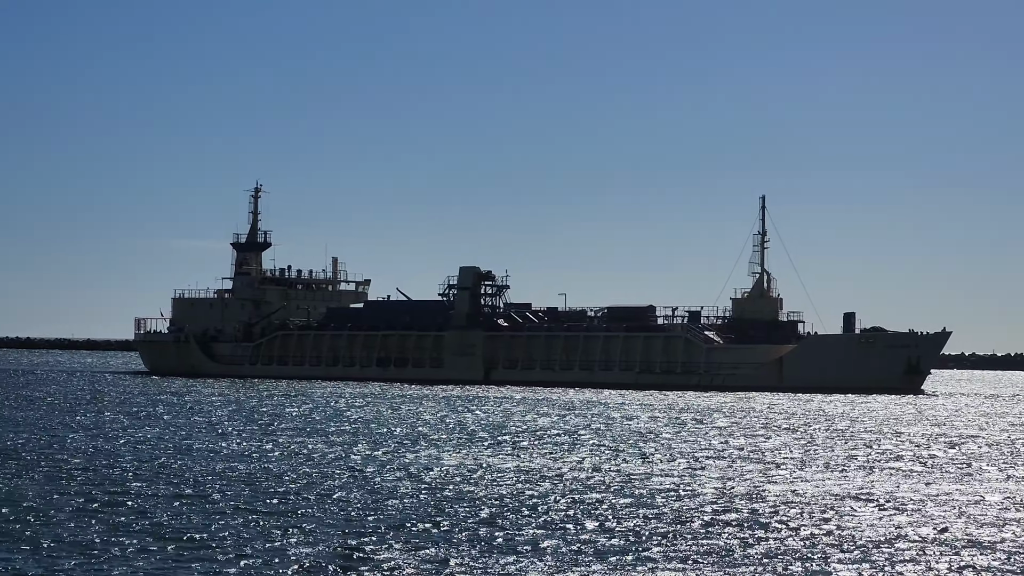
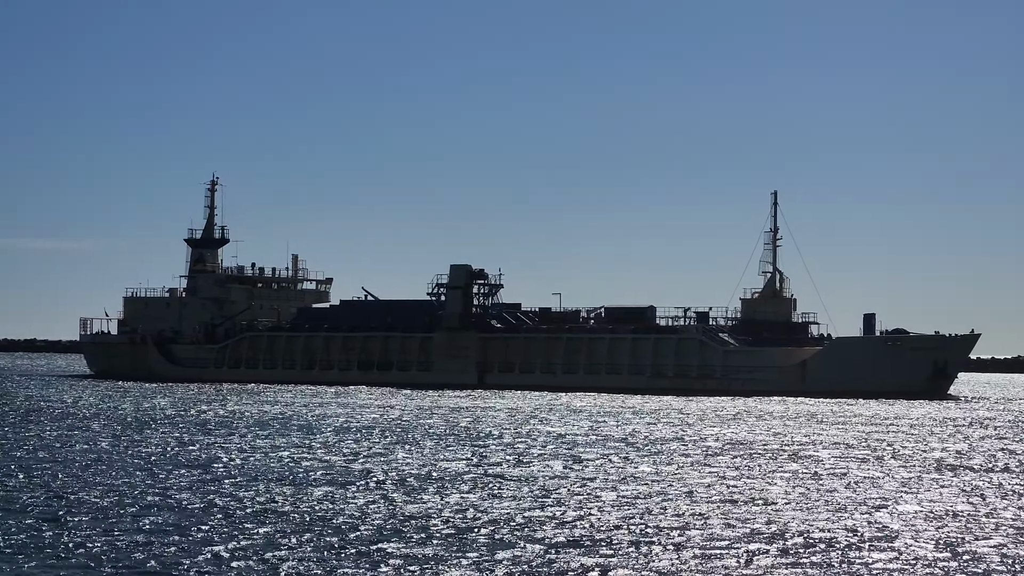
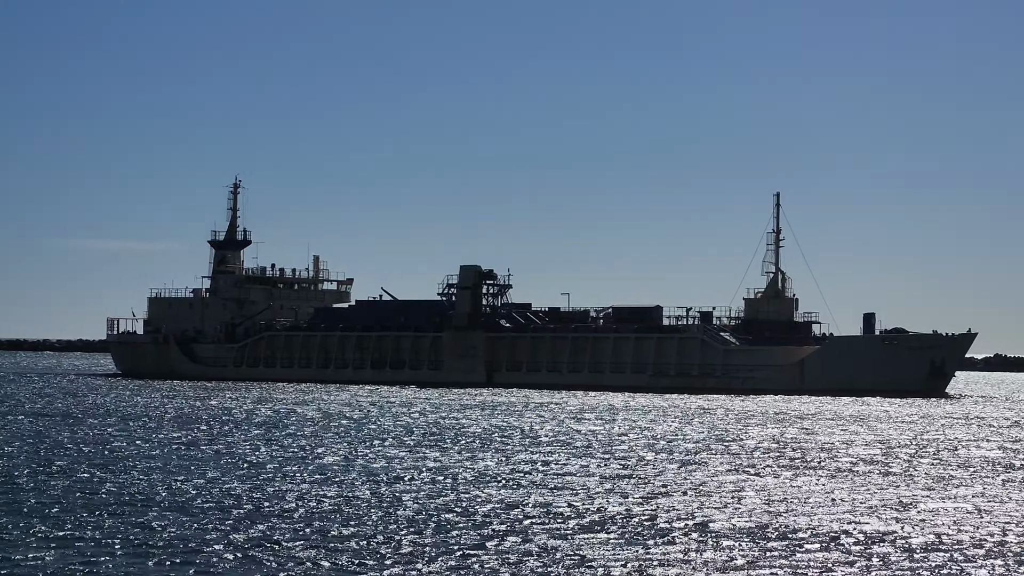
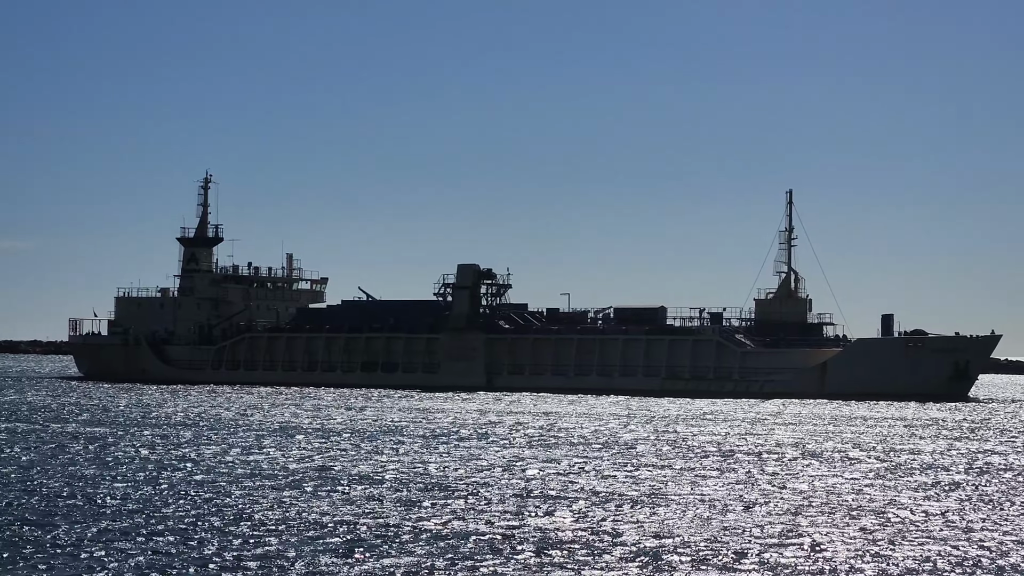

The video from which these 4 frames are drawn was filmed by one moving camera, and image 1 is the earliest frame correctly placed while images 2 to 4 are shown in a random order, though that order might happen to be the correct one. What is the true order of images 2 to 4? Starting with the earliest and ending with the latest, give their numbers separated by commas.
3, 2, 4
